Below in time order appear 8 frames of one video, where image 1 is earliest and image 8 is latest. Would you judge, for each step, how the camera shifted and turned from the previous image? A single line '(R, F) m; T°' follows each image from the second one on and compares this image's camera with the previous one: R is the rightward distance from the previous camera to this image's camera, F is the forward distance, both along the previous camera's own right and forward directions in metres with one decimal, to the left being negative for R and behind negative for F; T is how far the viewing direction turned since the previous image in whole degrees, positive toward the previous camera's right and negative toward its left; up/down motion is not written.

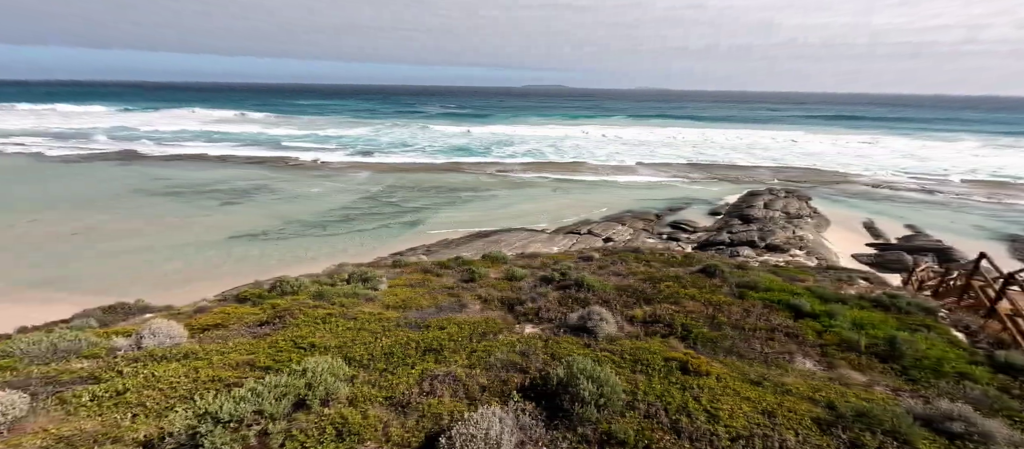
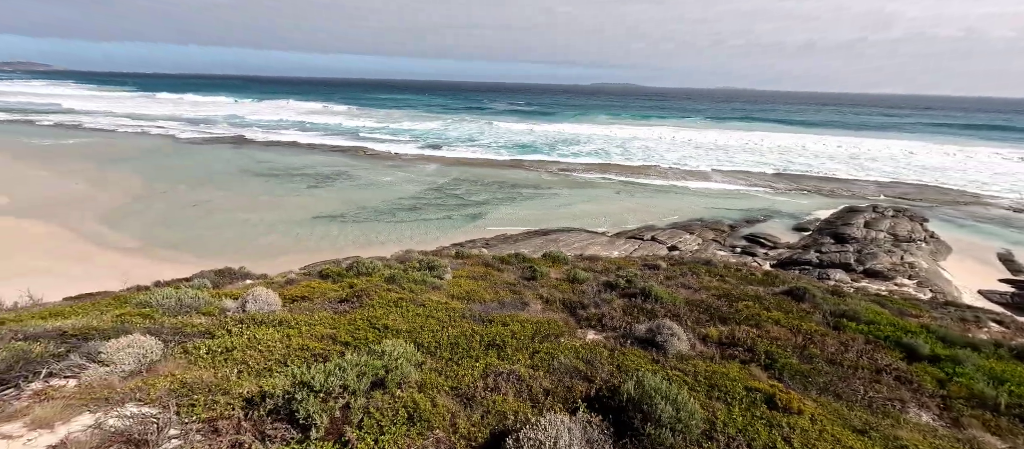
(-0.1, 0.0) m; -9°
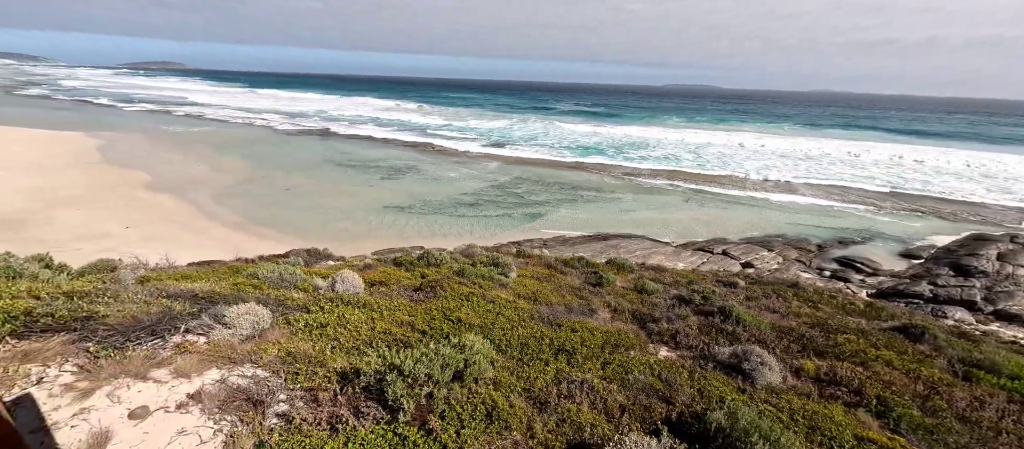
(-0.1, 0.0) m; -9°
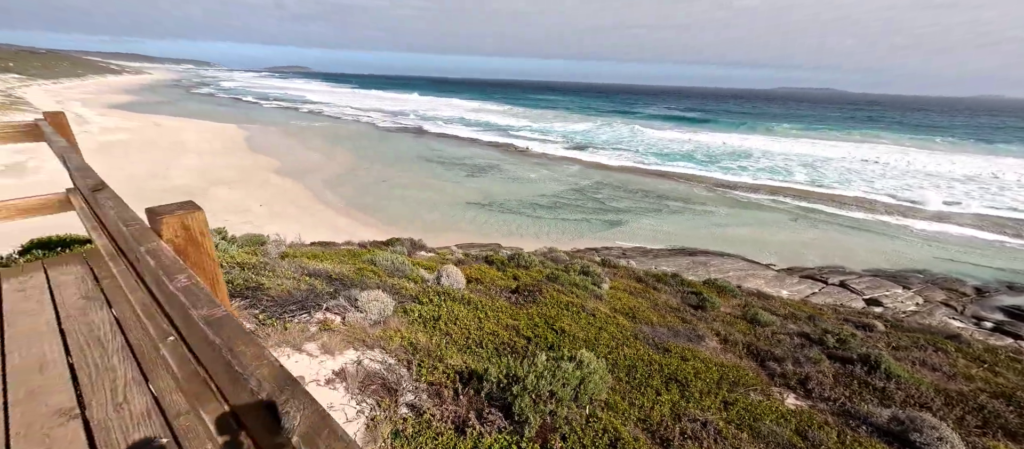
(-0.2, 0.0) m; -12°
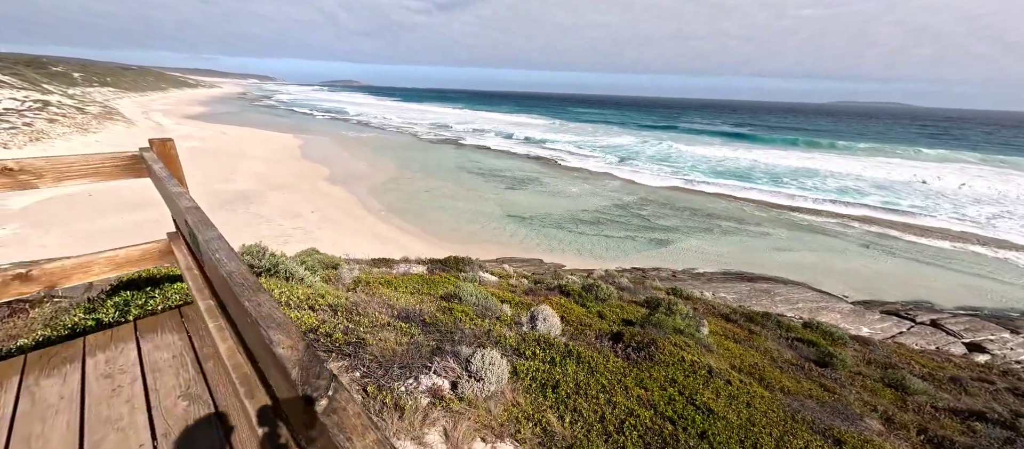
(-0.6, +0.4) m; -5°
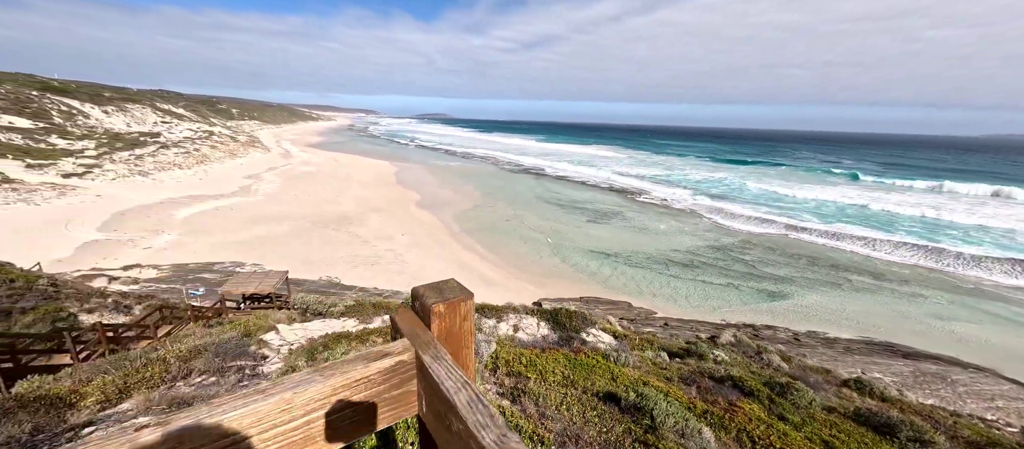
(-1.0, +0.8) m; -11°
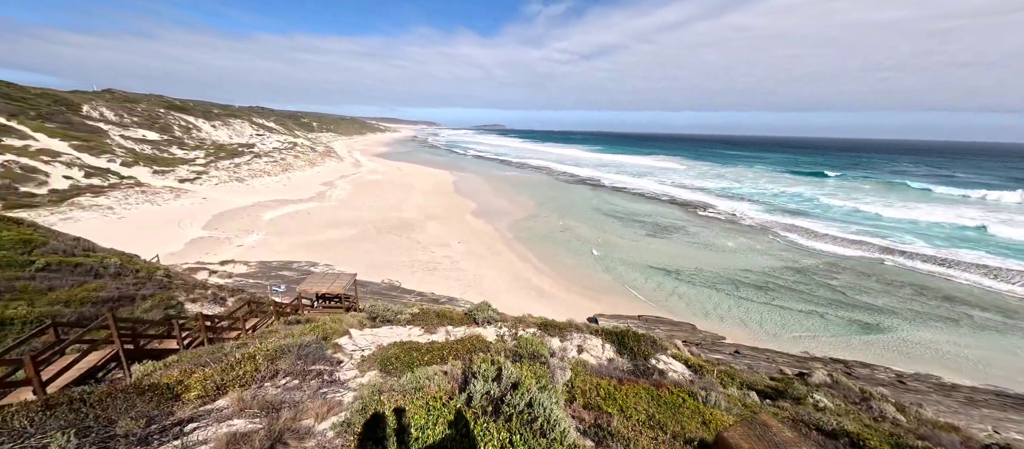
(-0.2, +0.2) m; -8°
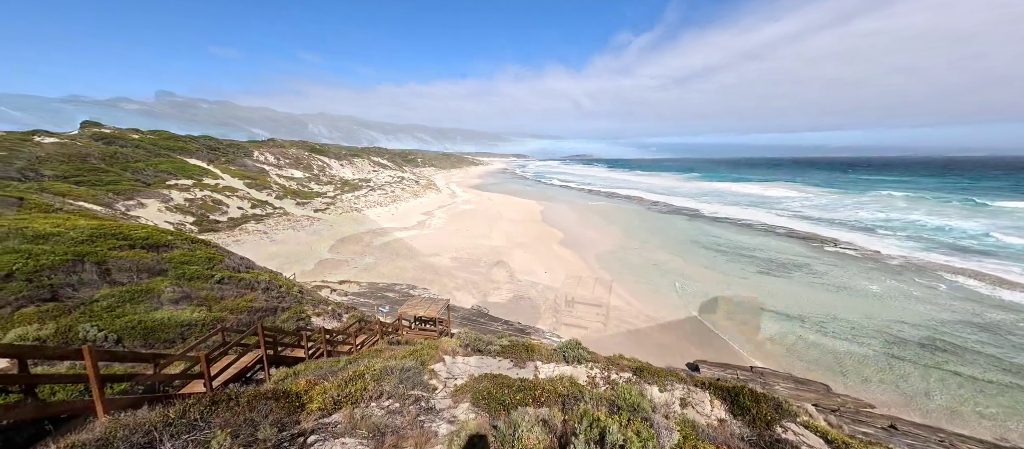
(0.0, +0.3) m; -13°
